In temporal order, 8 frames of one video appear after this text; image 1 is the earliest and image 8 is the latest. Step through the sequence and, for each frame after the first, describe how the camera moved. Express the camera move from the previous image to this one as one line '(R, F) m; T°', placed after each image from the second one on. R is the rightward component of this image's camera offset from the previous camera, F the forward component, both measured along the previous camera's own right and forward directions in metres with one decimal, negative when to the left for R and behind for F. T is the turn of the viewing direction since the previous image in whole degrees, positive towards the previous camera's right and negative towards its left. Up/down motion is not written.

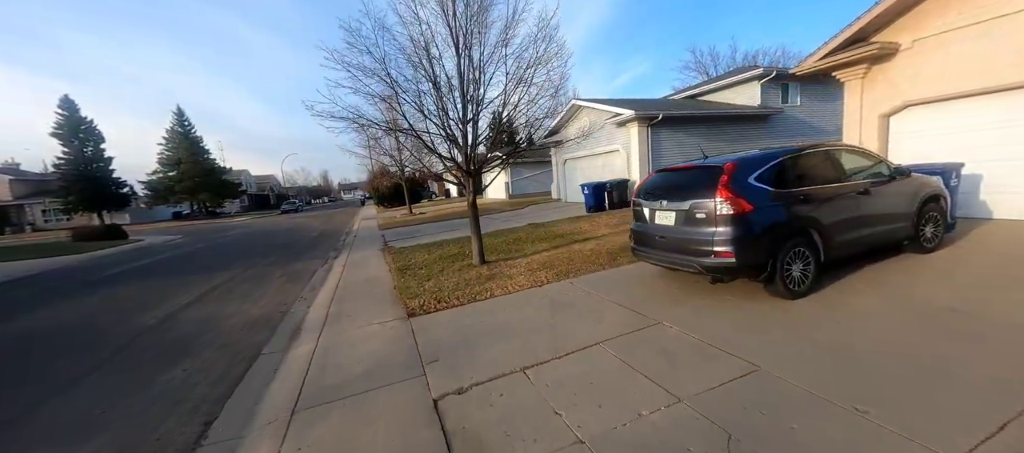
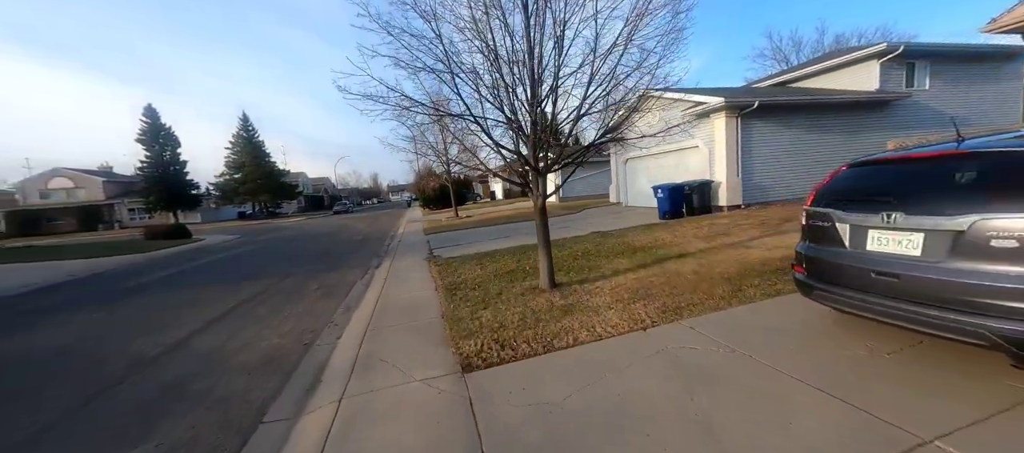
(-0.6, +1.5) m; -7°
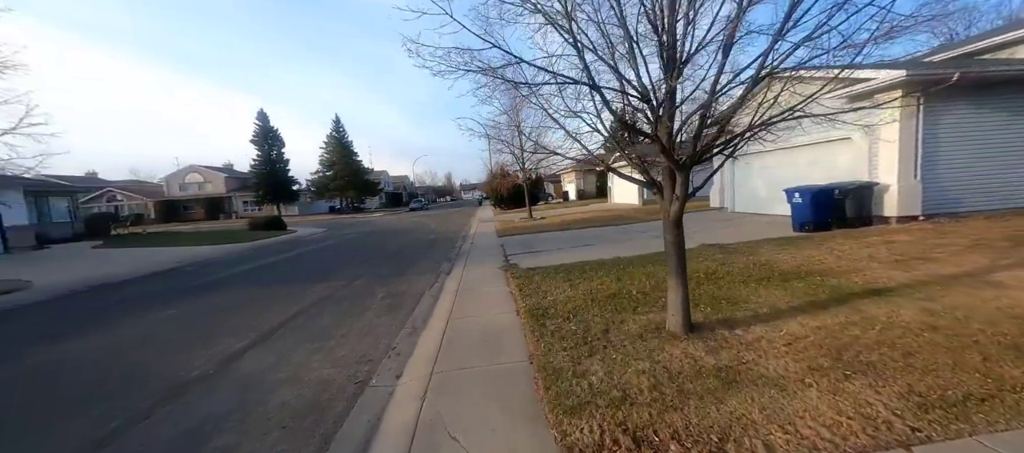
(-0.5, +1.3) m; -11°
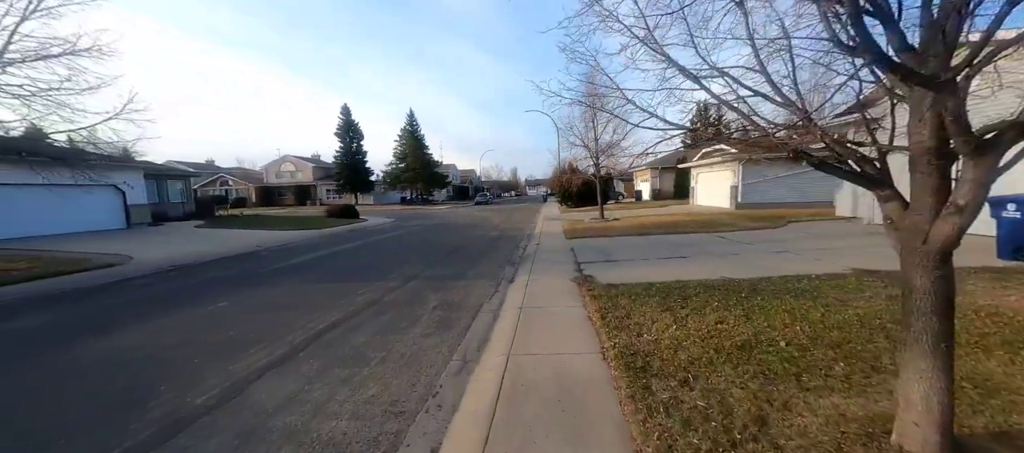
(-0.3, +1.2) m; -10°
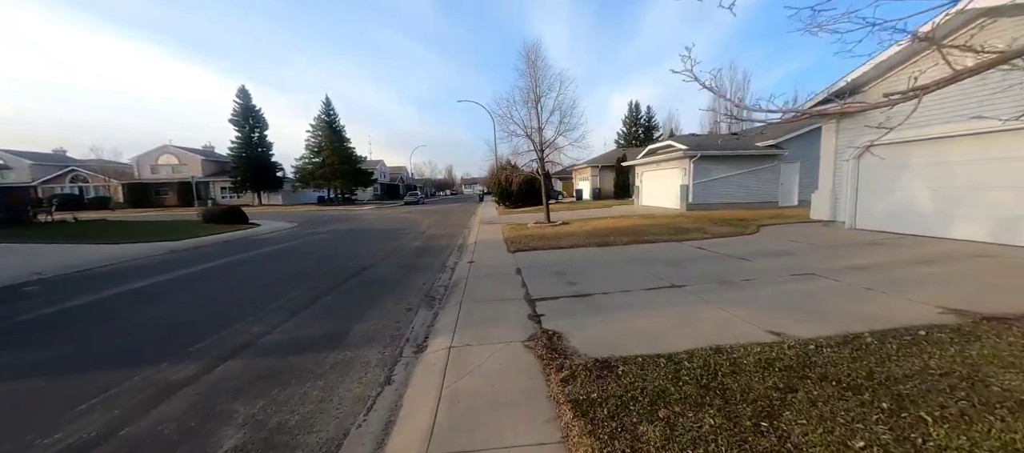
(+0.3, +2.8) m; +10°
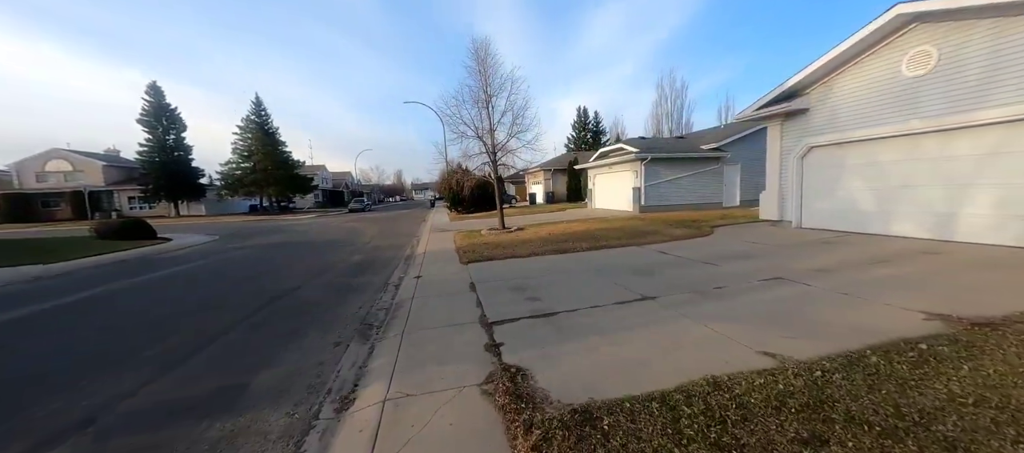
(0.0, +0.8) m; +8°
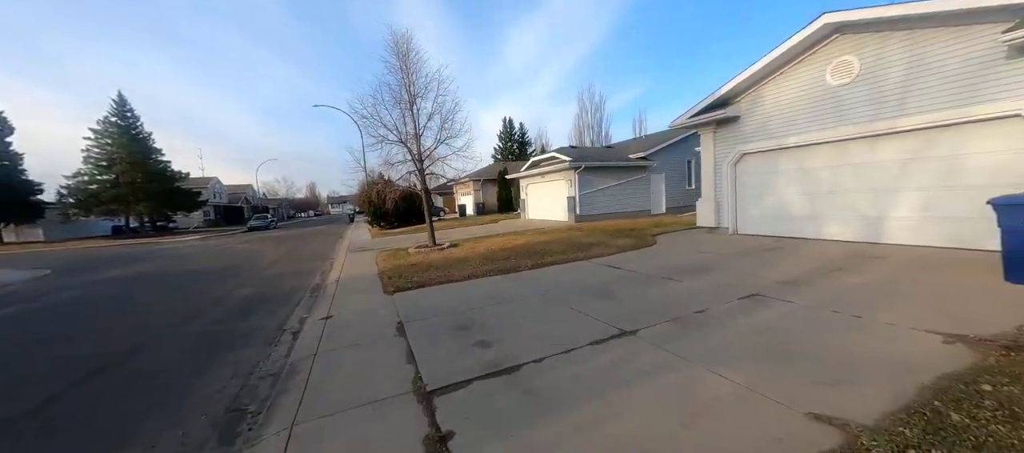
(-0.1, +1.2) m; +12°
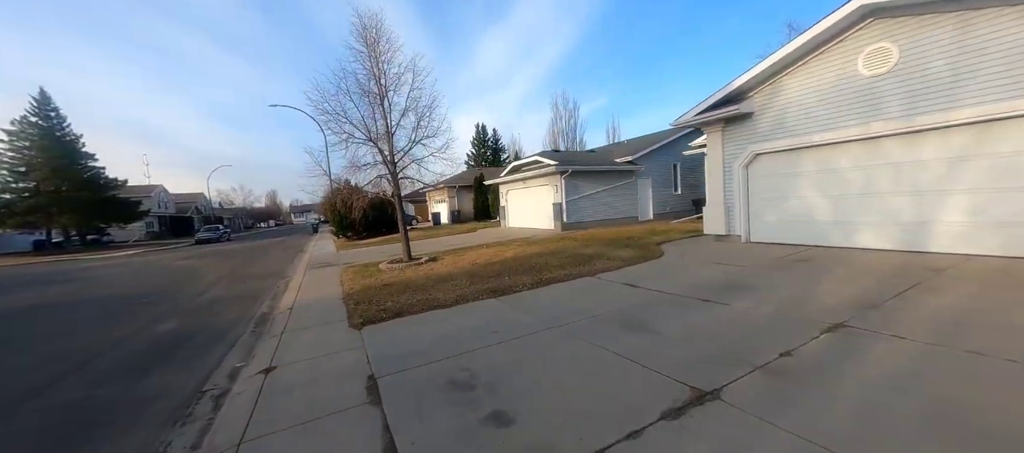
(-0.4, +1.2) m; +5°
